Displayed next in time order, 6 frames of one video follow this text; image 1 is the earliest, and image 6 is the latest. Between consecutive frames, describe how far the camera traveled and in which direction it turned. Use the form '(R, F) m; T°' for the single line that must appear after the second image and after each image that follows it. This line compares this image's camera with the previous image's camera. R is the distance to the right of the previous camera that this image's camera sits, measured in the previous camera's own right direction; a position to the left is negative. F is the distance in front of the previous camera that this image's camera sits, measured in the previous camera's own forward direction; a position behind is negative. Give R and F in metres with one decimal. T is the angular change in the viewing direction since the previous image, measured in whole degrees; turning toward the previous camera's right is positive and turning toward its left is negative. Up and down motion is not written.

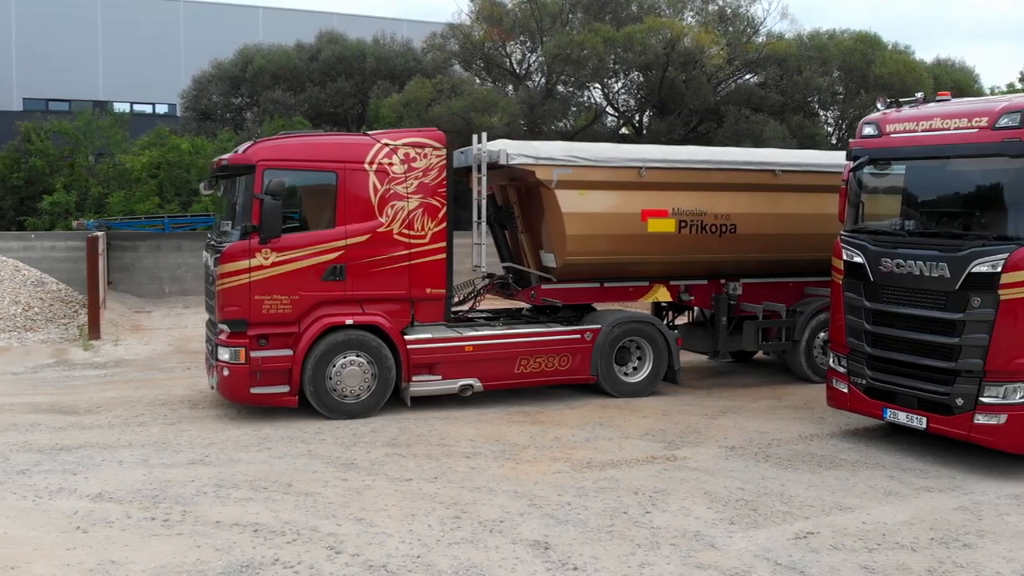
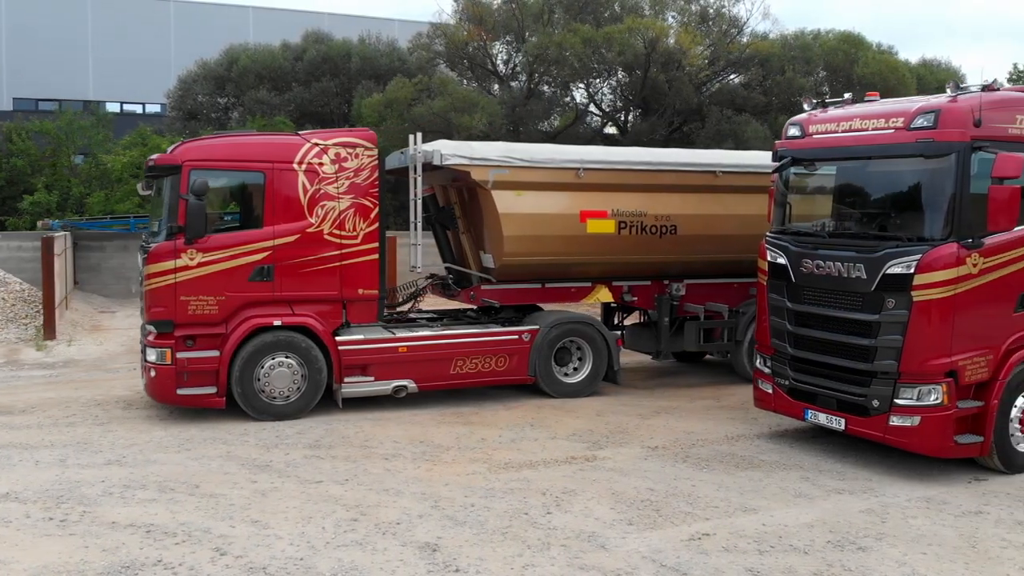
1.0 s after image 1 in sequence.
(+0.7, 0.0) m; 0°
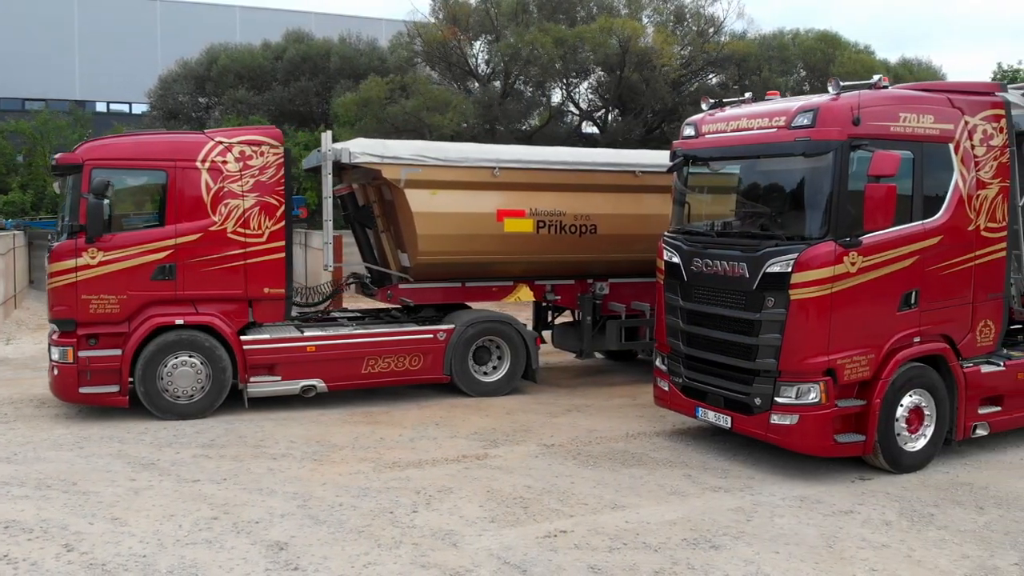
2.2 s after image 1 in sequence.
(+0.9, 0.0) m; 0°
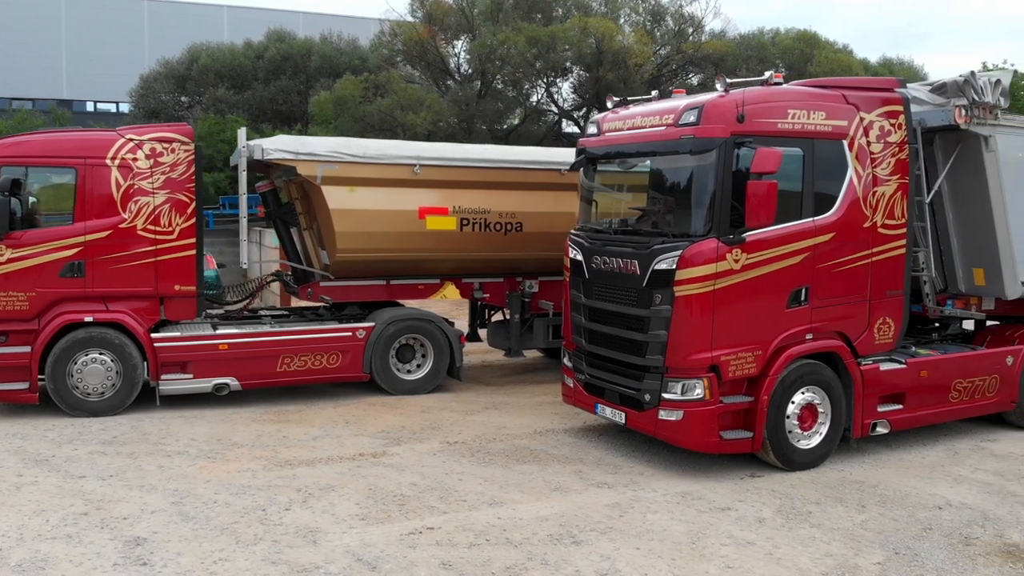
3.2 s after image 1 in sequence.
(+0.9, 0.0) m; 0°
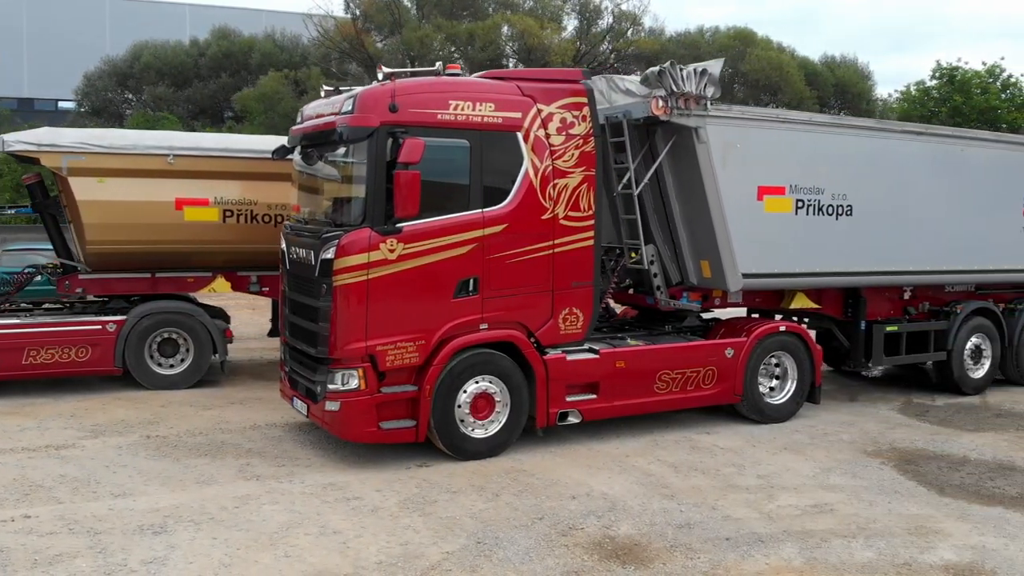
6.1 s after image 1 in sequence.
(+2.6, 0.0) m; -1°
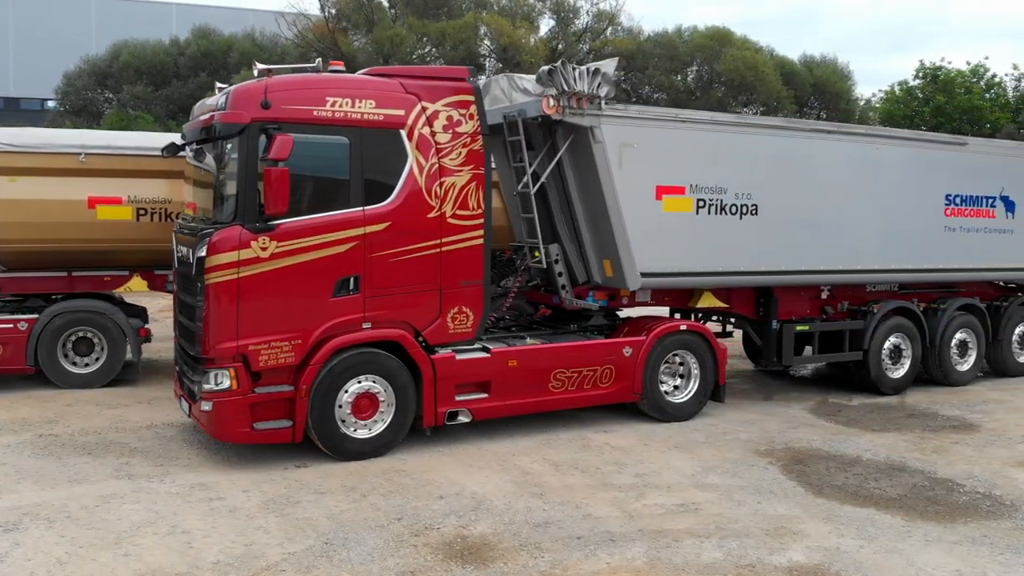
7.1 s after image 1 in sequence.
(+0.9, 0.0) m; 0°
